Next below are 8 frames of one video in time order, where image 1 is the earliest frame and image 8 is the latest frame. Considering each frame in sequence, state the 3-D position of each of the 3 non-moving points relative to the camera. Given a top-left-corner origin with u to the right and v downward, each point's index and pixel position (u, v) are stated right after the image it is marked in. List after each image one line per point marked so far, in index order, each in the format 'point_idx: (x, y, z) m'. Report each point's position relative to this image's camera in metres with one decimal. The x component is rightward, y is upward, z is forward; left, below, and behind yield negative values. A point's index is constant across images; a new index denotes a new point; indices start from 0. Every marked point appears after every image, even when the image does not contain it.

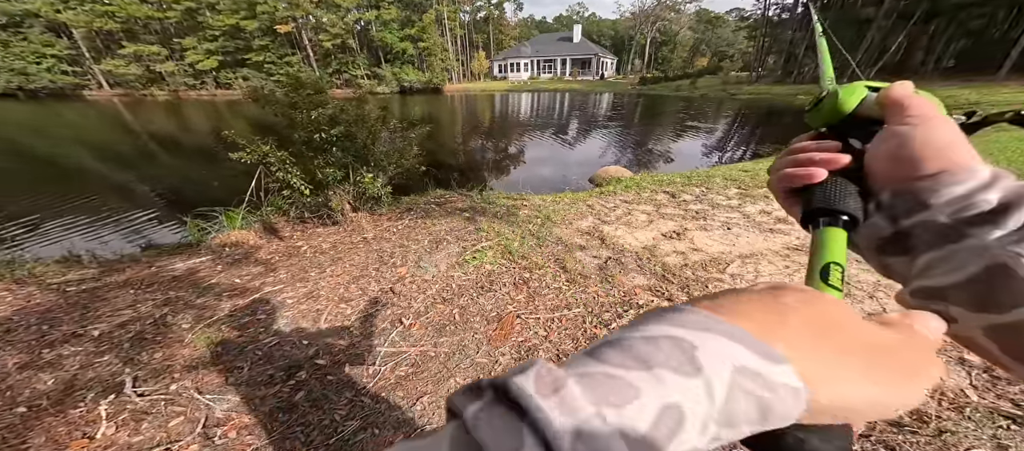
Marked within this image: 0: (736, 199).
0: (+4.1, +0.5, +5.7) m
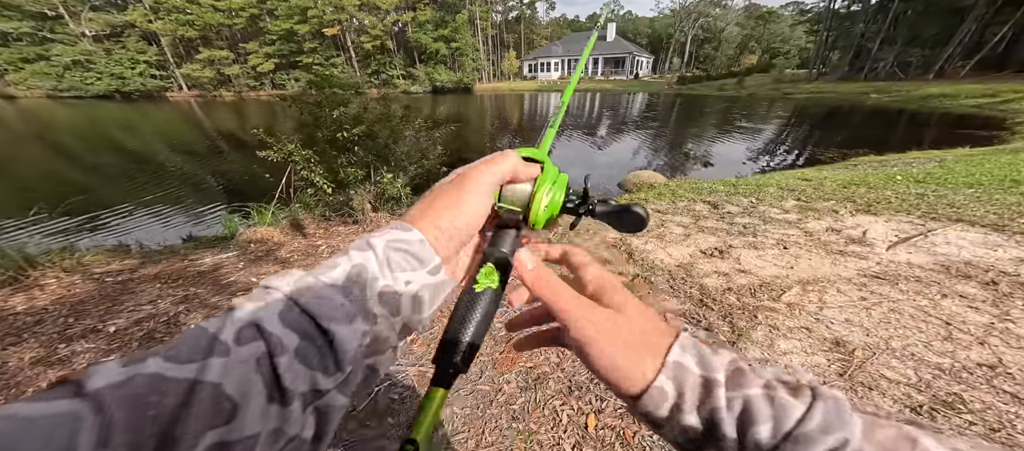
0: (+4.5, +0.2, +5.0) m
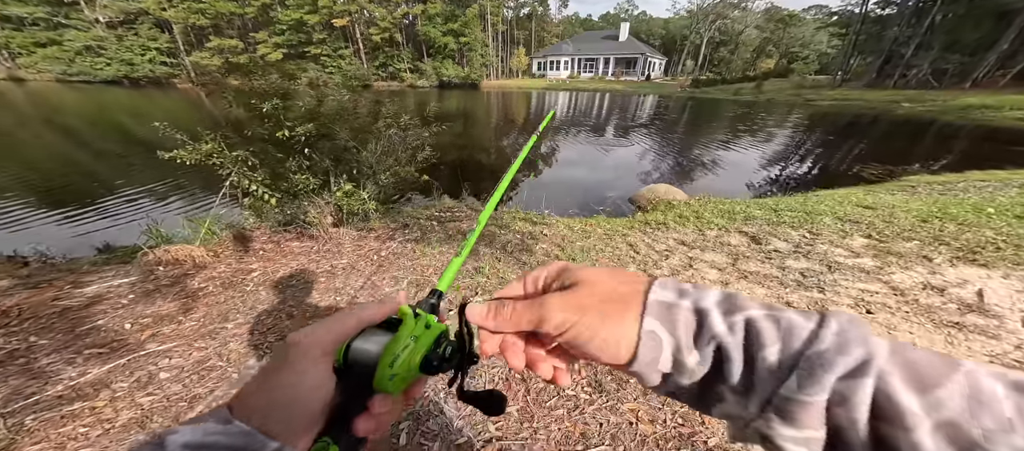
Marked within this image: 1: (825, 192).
0: (+4.3, -0.4, +3.8) m
1: (+6.4, +0.7, +6.4) m
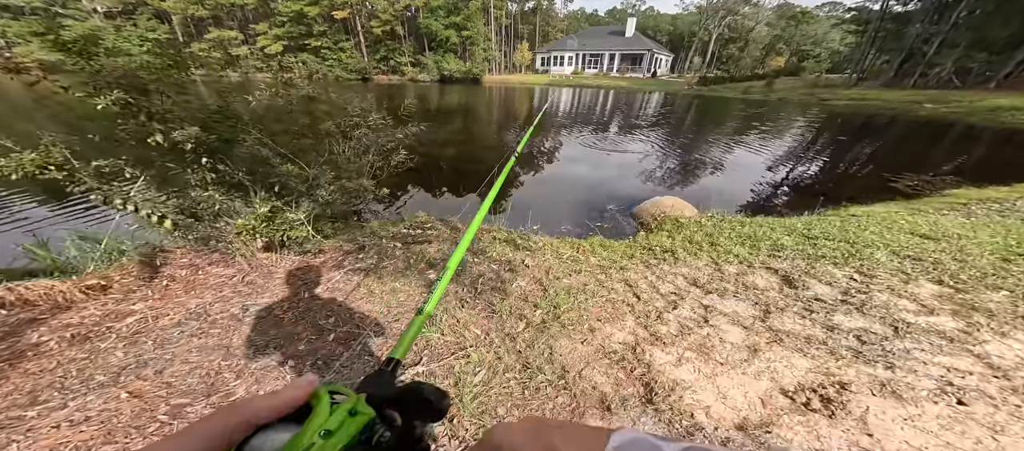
0: (+3.9, -0.8, +2.9) m
1: (+6.1, +0.3, +5.5) m
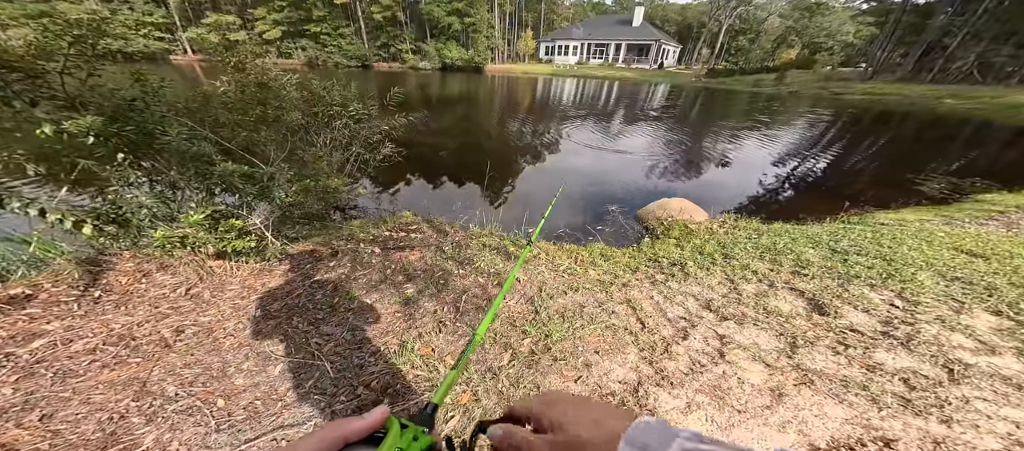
0: (+3.7, -1.0, +2.4) m
1: (+6.0, +0.1, +5.0) m
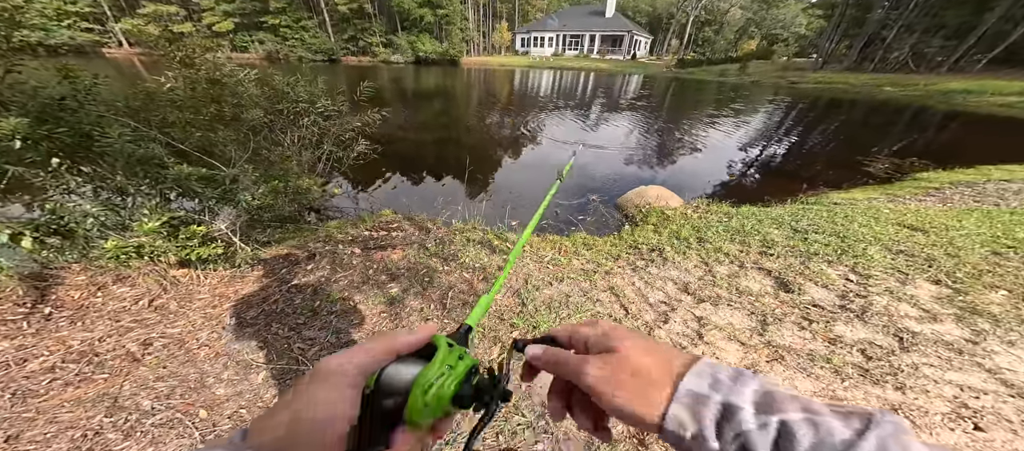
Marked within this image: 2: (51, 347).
0: (+3.7, -0.8, +2.7) m
1: (+5.7, +0.5, +5.4) m
2: (-3.4, -1.0, +2.3) m
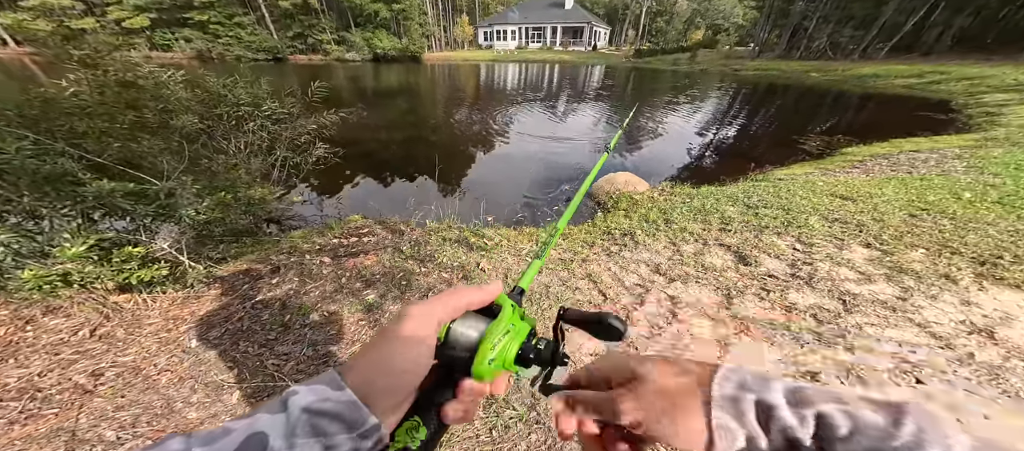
0: (+3.5, -0.5, +3.0) m
1: (+5.2, +1.0, +5.8) m
2: (-3.4, -1.2, +2.1) m
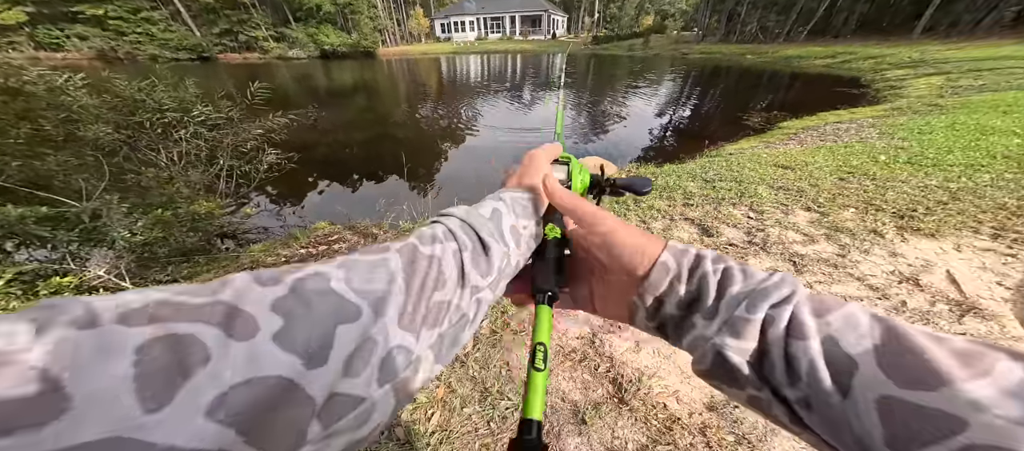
0: (+3.3, -0.1, +3.3) m
1: (+4.6, +1.5, +6.2) m
2: (-3.5, -1.4, +1.8) m
